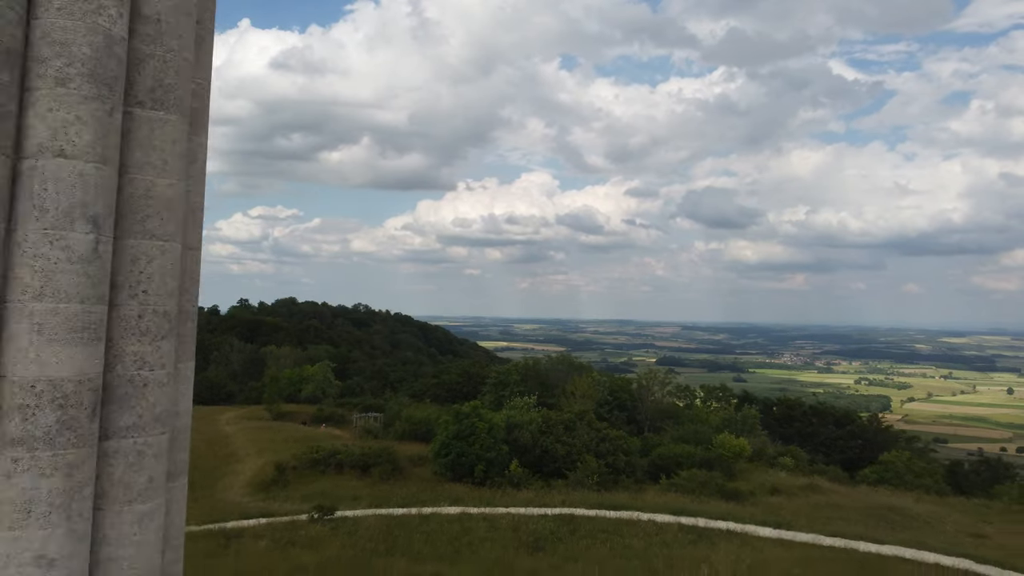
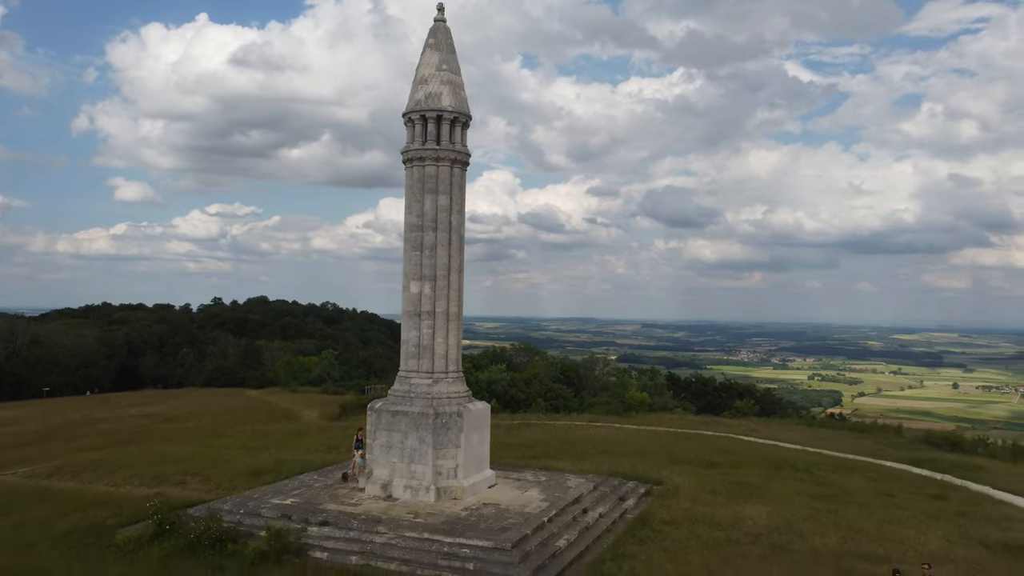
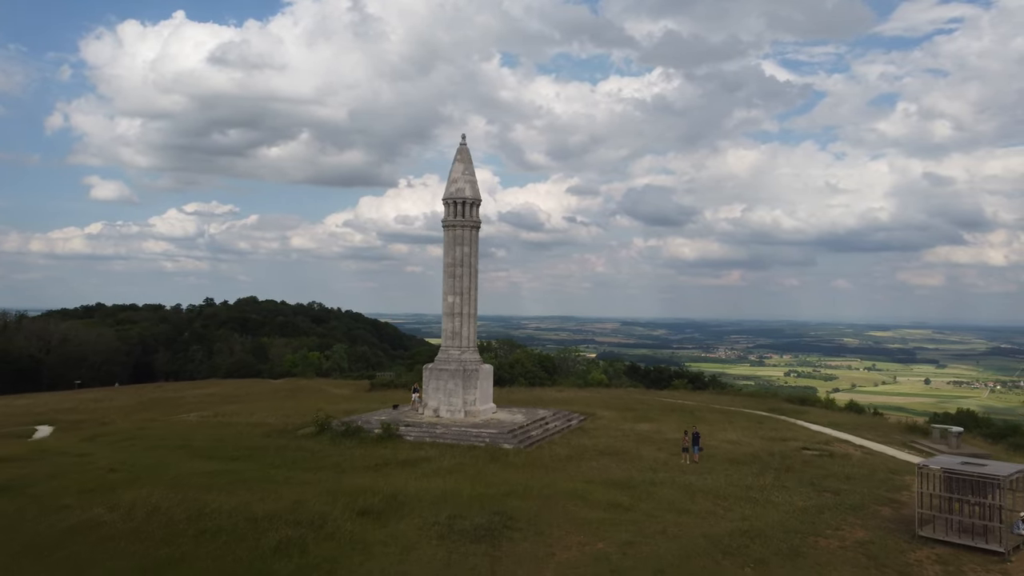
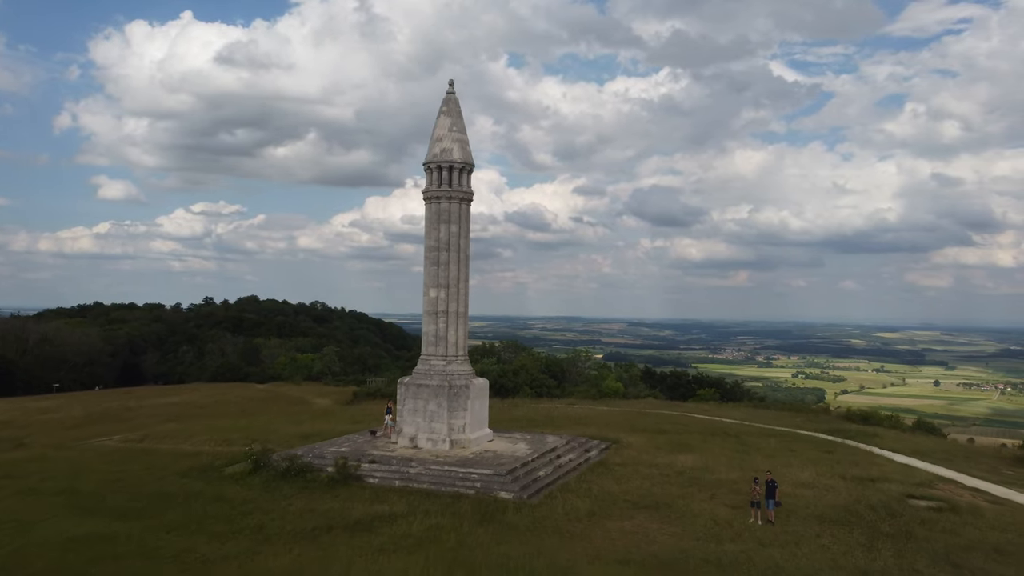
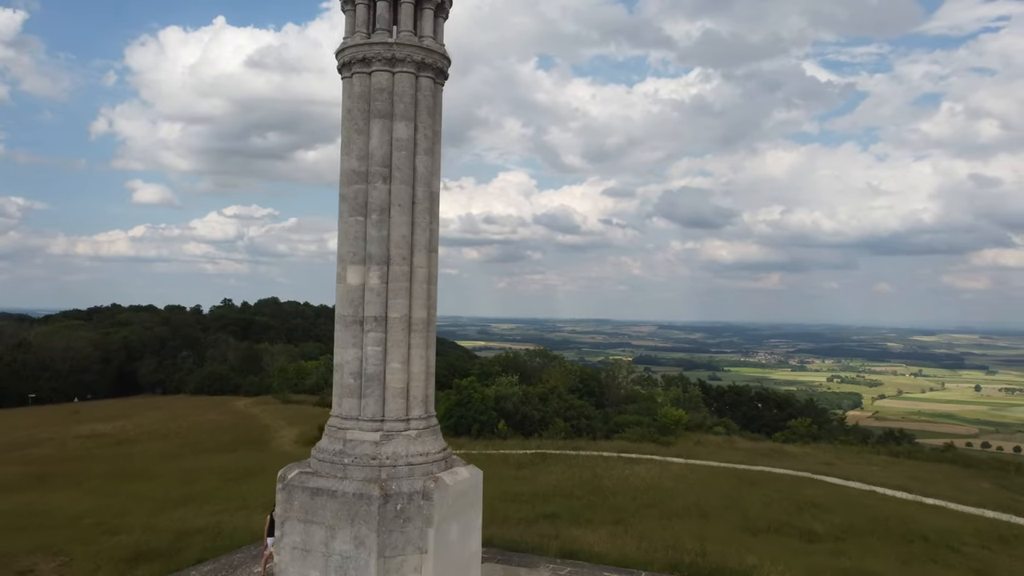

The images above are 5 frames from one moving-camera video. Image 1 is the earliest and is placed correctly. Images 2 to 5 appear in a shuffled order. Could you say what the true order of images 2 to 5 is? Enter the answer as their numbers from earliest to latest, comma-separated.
5, 2, 4, 3
